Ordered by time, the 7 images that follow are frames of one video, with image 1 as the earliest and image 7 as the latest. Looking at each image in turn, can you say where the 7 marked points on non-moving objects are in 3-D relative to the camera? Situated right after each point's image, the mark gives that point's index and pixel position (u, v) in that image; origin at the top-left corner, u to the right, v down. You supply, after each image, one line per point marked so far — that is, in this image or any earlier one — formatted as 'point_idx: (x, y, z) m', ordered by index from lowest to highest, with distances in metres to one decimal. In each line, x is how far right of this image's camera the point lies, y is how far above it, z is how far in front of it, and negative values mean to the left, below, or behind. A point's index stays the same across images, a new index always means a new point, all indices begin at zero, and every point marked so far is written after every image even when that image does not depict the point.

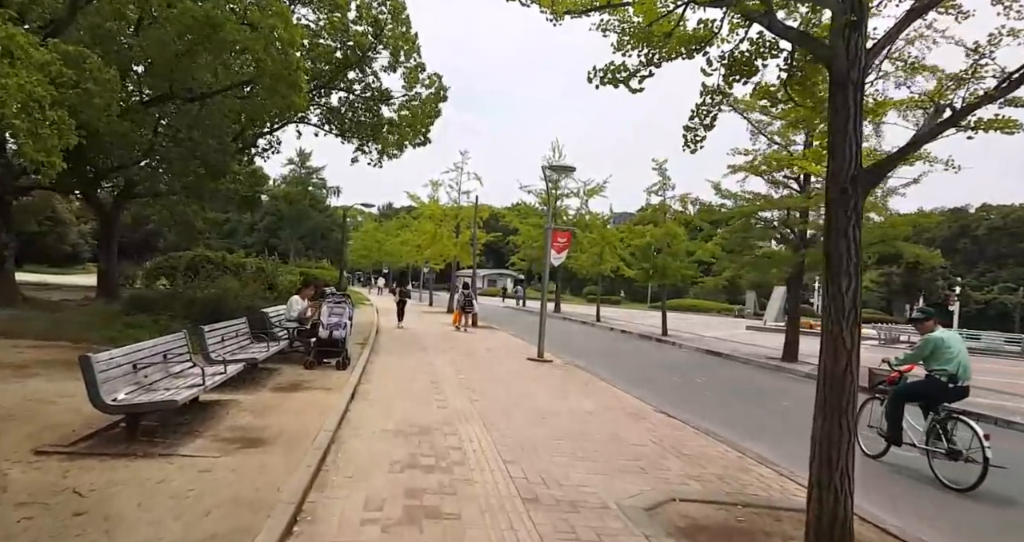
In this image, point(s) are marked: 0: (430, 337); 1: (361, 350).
0: (-2.4, -1.9, +19.7) m
1: (-3.2, -1.6, +14.1) m
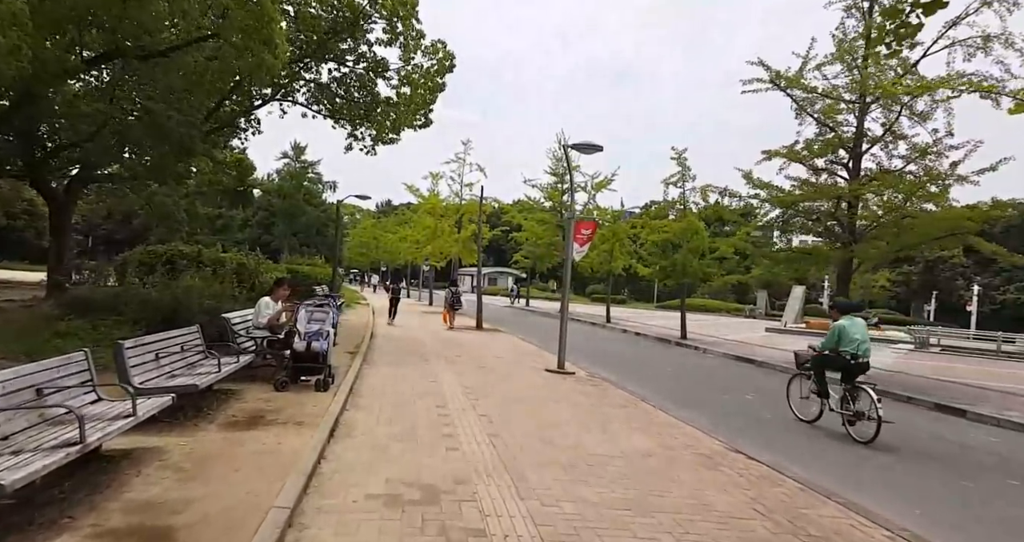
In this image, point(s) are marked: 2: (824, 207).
0: (-2.1, -1.8, +17.5) m
1: (-2.9, -1.6, +11.9) m
2: (+8.6, +1.8, +18.8) m
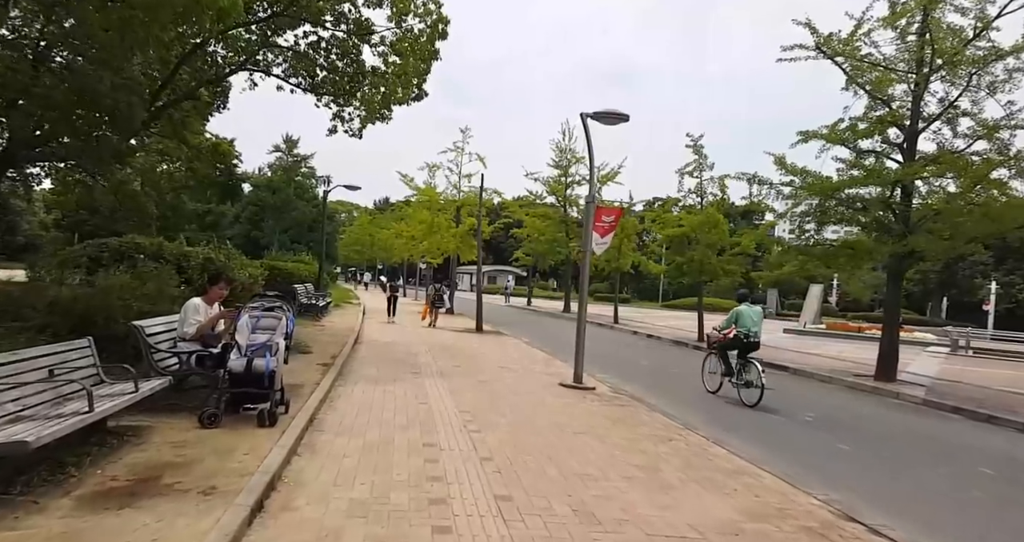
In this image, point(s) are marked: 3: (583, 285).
0: (-2.0, -1.7, +15.2) m
1: (-2.7, -1.5, +9.6) m
2: (+8.7, +1.9, +16.6) m
3: (+1.2, -0.1, +11.2) m
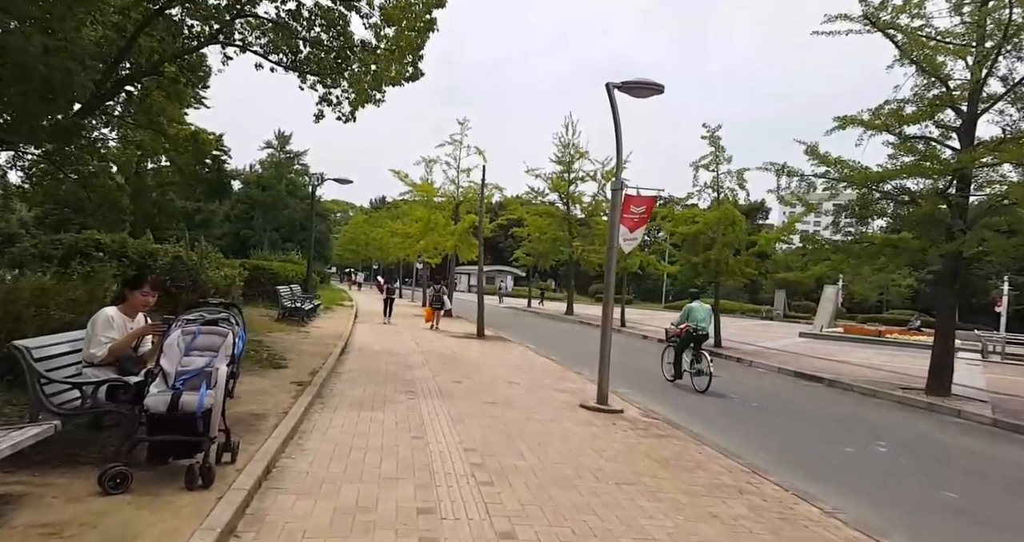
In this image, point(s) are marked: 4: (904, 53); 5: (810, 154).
0: (-1.9, -1.7, +13.5) m
1: (-2.6, -1.5, +7.9) m
2: (+8.9, +1.8, +14.8) m
3: (+1.4, -0.1, +9.5) m
4: (+7.7, +4.3, +13.5) m
5: (+7.5, +2.9, +17.1) m
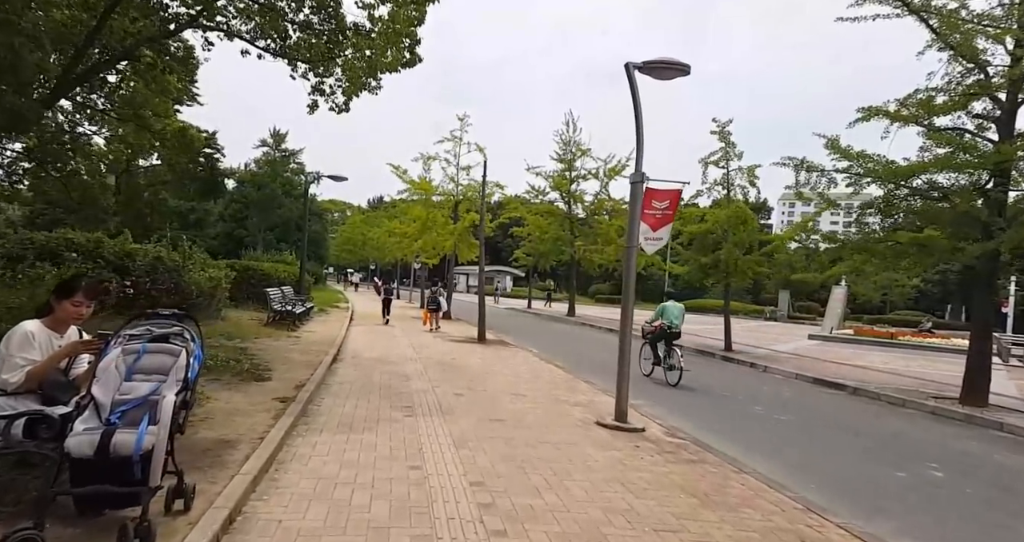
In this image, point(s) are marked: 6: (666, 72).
0: (-1.8, -1.8, +12.5) m
1: (-2.5, -1.5, +6.9) m
2: (+9.0, +1.8, +13.9) m
3: (+1.5, -0.1, +8.5) m
4: (+7.8, +4.3, +12.6) m
5: (+7.6, +2.9, +16.2) m
6: (+1.8, +2.4, +8.2) m
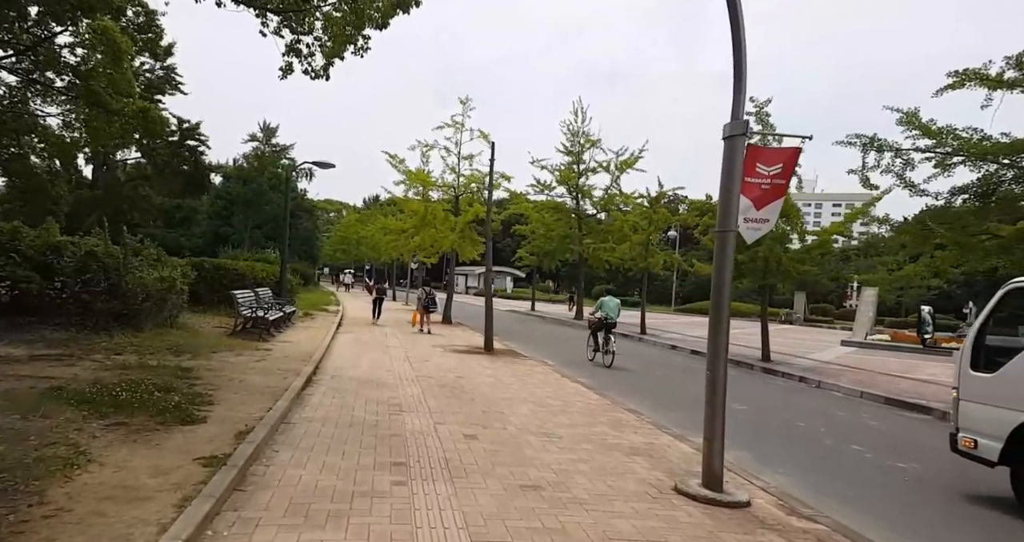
0: (-1.4, -1.7, +9.8) m
1: (-2.1, -1.5, +4.2) m
2: (+9.3, +1.8, +11.3) m
3: (+1.8, -0.1, +5.8) m
4: (+8.2, +4.3, +9.9) m
5: (+7.9, +2.9, +13.6) m
6: (+2.2, +2.4, +5.5) m
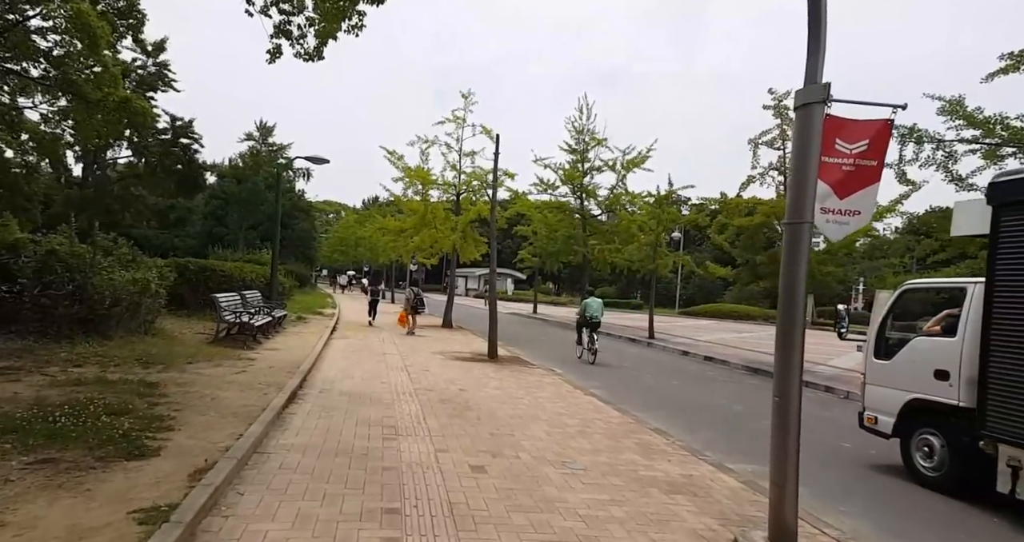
0: (-1.3, -1.7, +8.7) m
1: (-2.0, -1.5, +3.1) m
2: (+9.4, +1.8, +10.1) m
3: (+1.9, -0.1, +4.7) m
4: (+8.3, +4.3, +8.8) m
5: (+8.0, +2.9, +12.4) m
6: (+2.3, +2.4, +4.4) m
